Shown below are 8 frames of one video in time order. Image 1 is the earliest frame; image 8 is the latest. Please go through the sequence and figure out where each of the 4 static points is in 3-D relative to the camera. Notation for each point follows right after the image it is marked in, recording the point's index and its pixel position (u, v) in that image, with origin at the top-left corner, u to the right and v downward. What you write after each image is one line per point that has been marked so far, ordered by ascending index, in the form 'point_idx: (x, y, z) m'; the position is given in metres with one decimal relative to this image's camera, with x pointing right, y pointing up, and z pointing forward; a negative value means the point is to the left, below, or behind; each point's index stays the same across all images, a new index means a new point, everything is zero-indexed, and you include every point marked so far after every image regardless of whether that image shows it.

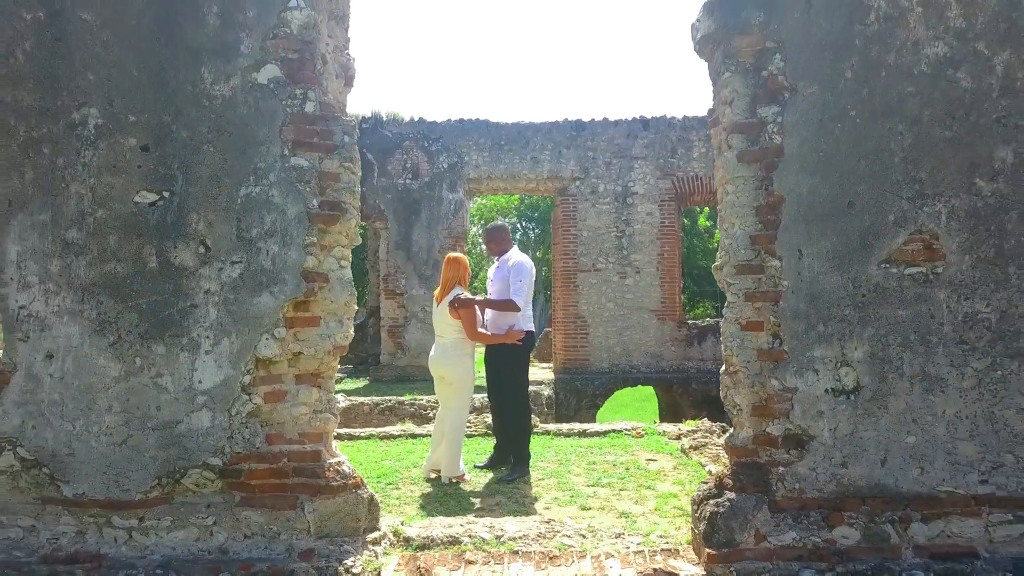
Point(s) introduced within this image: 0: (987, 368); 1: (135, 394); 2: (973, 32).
0: (+1.4, -0.2, +2.5) m
1: (-1.2, -0.3, +2.5) m
2: (+1.4, +0.8, +2.5) m
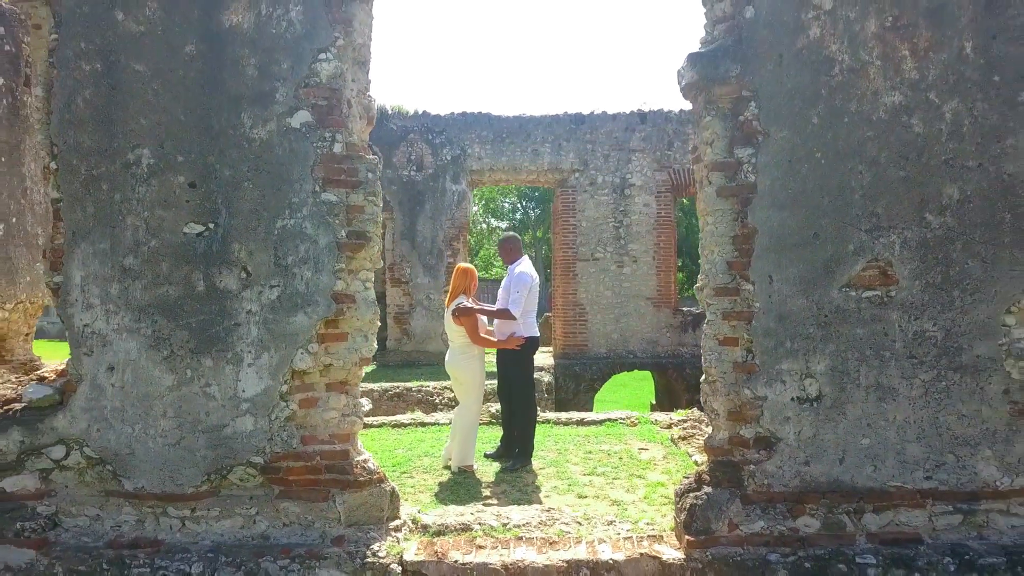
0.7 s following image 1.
0: (+1.5, -0.3, +2.8) m
1: (-1.1, -0.4, +2.8) m
2: (+1.4, +0.7, +2.8) m
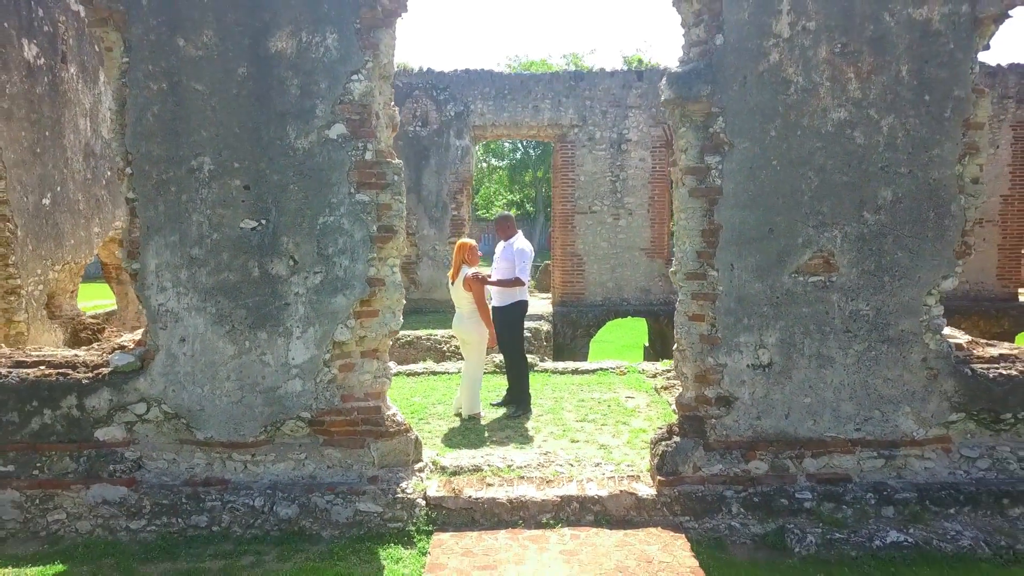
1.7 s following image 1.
0: (+1.5, -0.3, +3.4) m
1: (-1.1, -0.3, +3.4) m
2: (+1.5, +0.8, +3.3) m
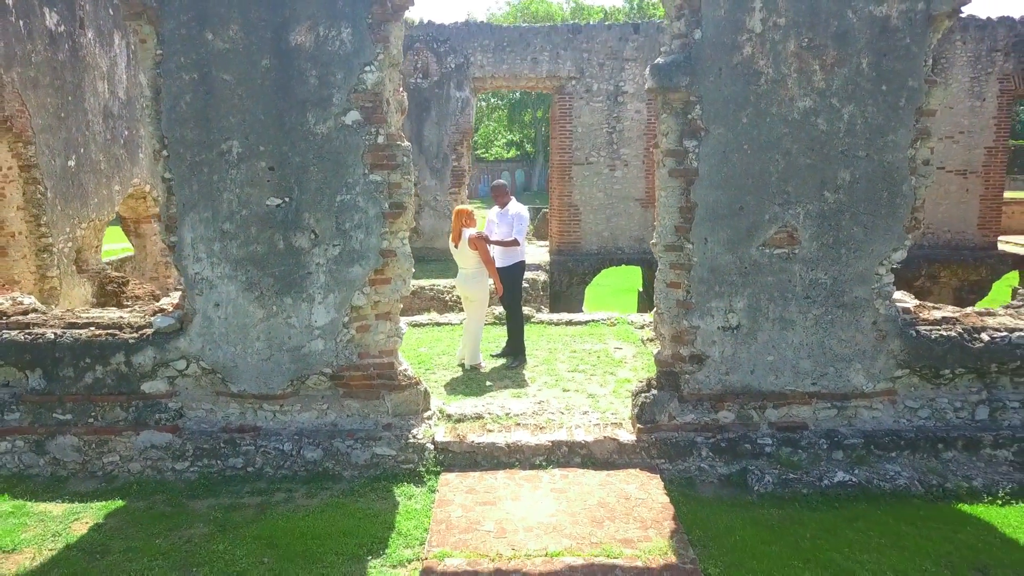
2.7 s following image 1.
0: (+1.5, -0.1, +3.8) m
1: (-1.1, -0.2, +3.9) m
2: (+1.4, +0.9, +3.7) m
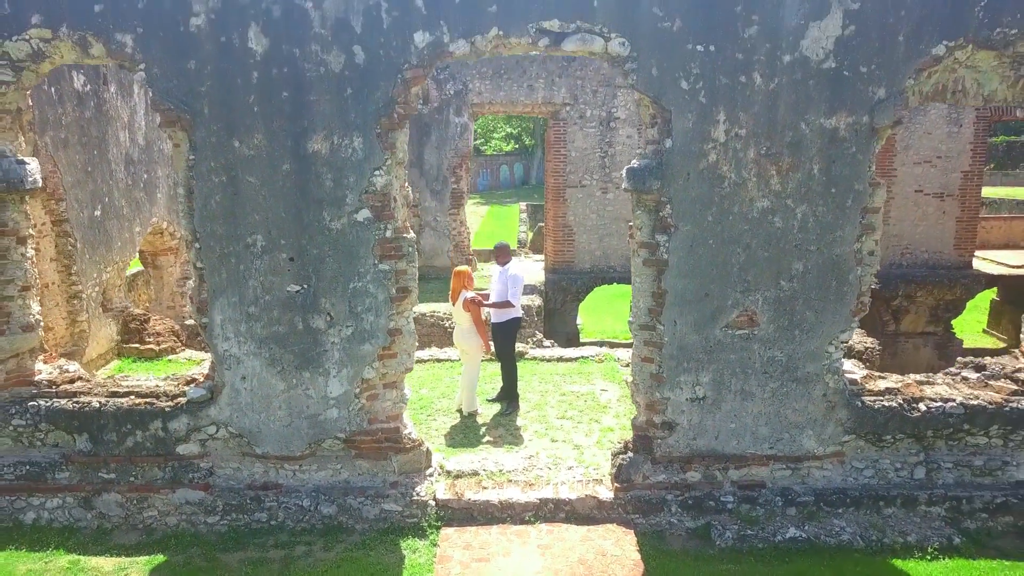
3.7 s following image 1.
0: (+1.4, -0.5, +4.3) m
1: (-1.2, -0.6, +4.4) m
2: (+1.4, +0.5, +4.1) m
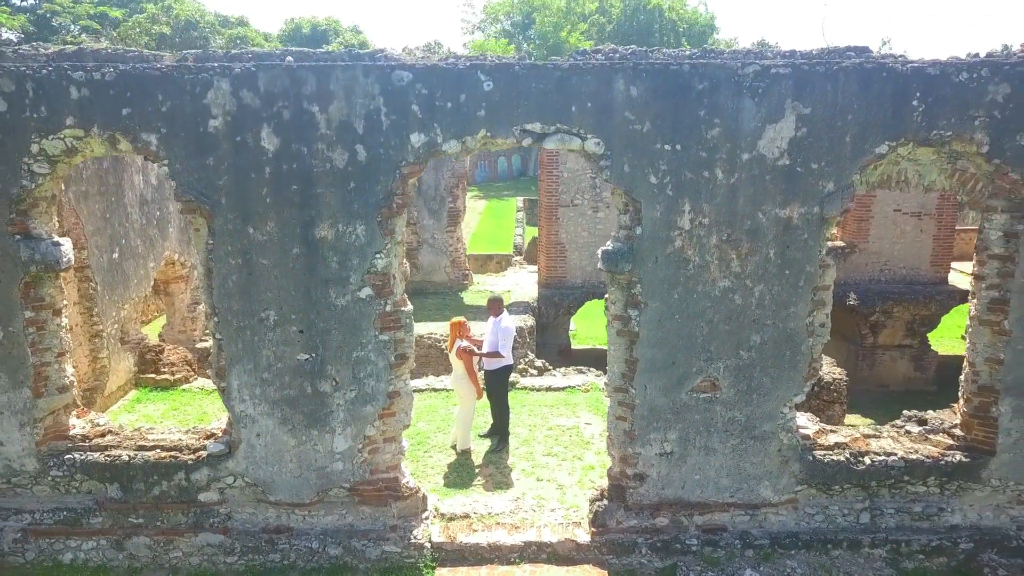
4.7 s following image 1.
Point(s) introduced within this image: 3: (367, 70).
0: (+1.3, -0.9, +4.8) m
1: (-1.3, -1.0, +4.9) m
2: (+1.3, +0.1, +4.6) m
3: (-0.8, +1.2, +4.4) m
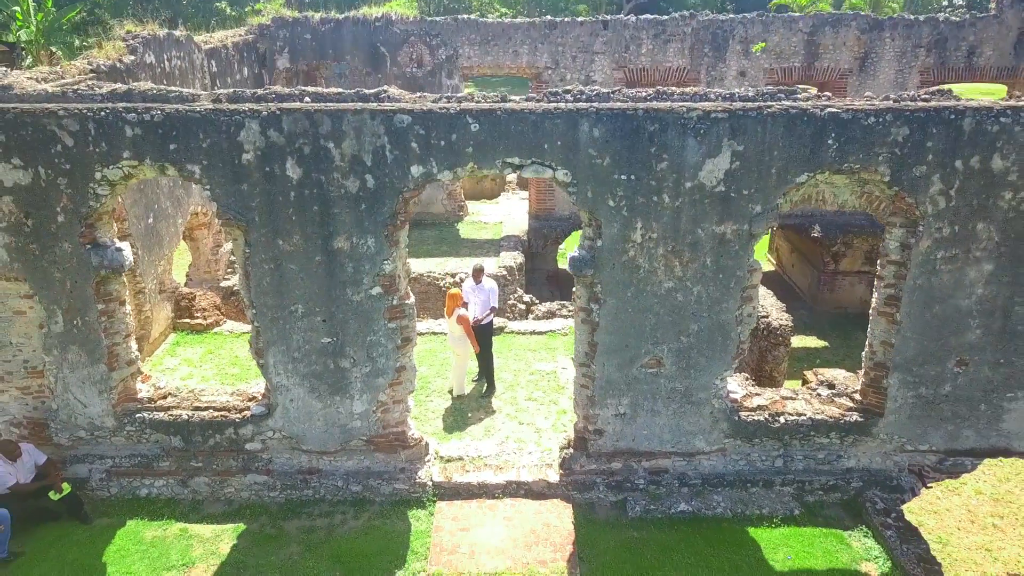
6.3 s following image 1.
0: (+1.2, -0.9, +6.0) m
1: (-1.4, -0.9, +6.1) m
2: (+1.2, +0.1, +5.6) m
3: (-0.9, +1.1, +5.2) m
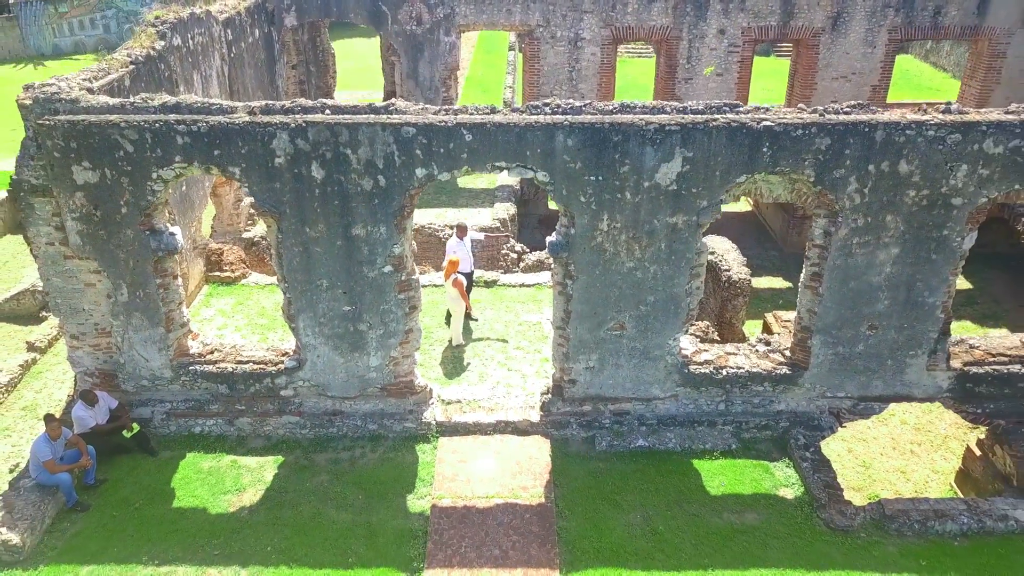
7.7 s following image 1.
0: (+1.1, -0.7, +7.3) m
1: (-1.5, -0.7, +7.3) m
2: (+1.1, +0.2, +6.8) m
3: (-1.0, +1.2, +6.2) m
